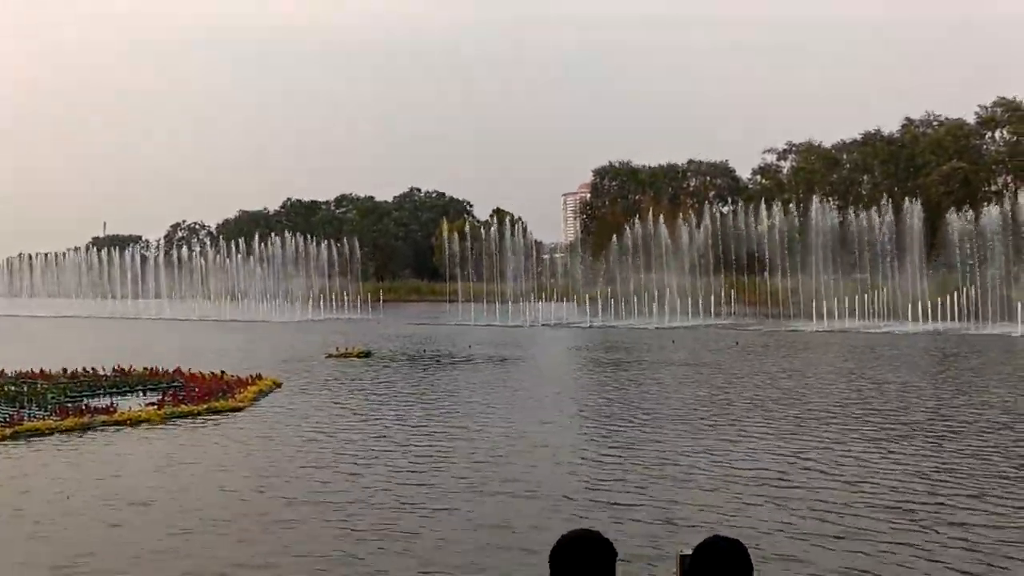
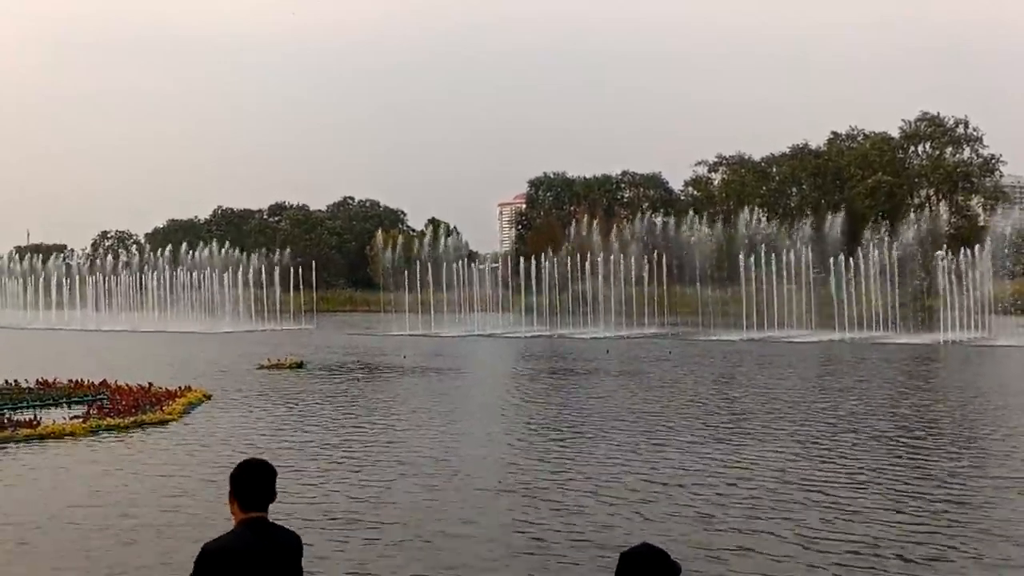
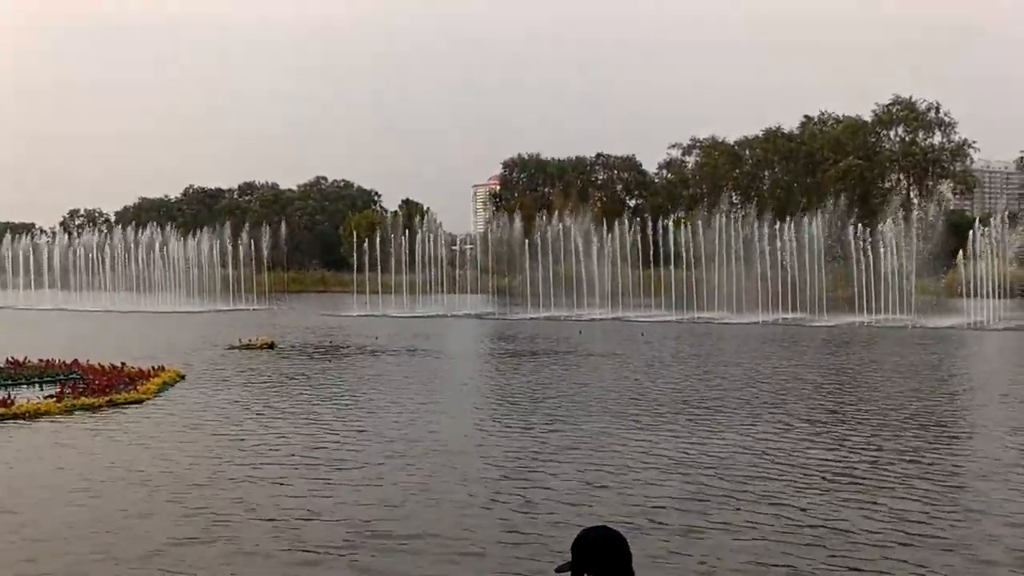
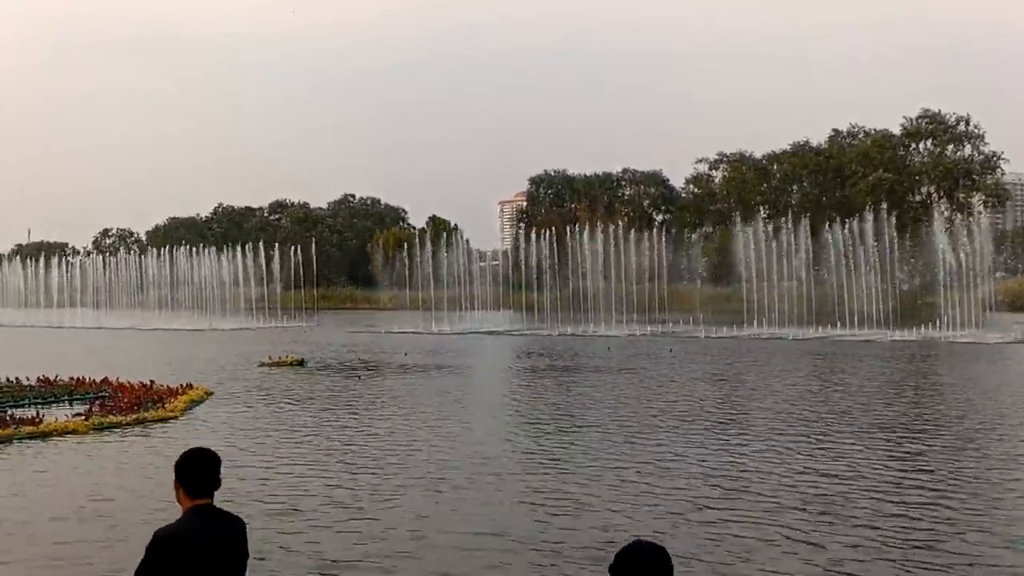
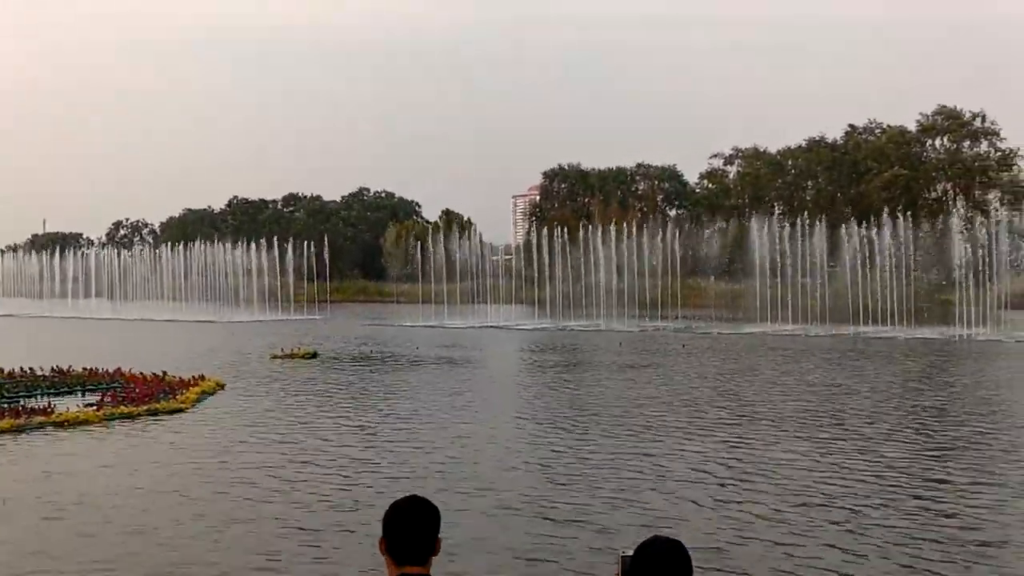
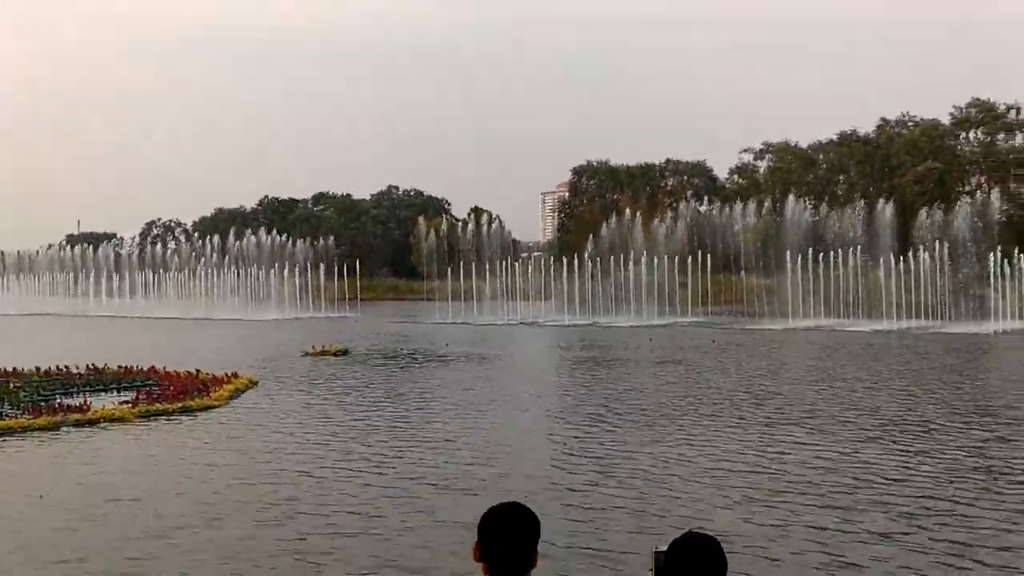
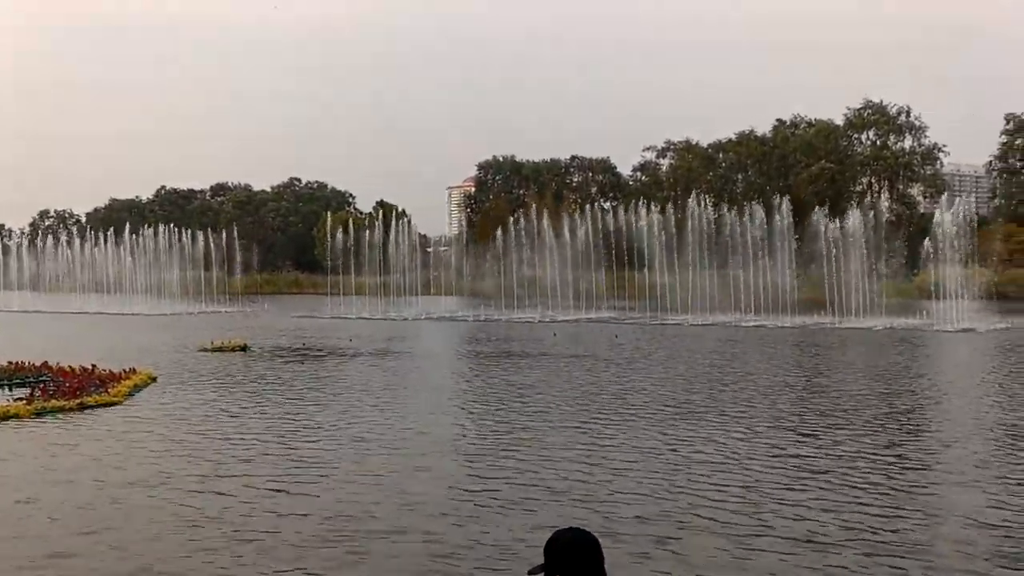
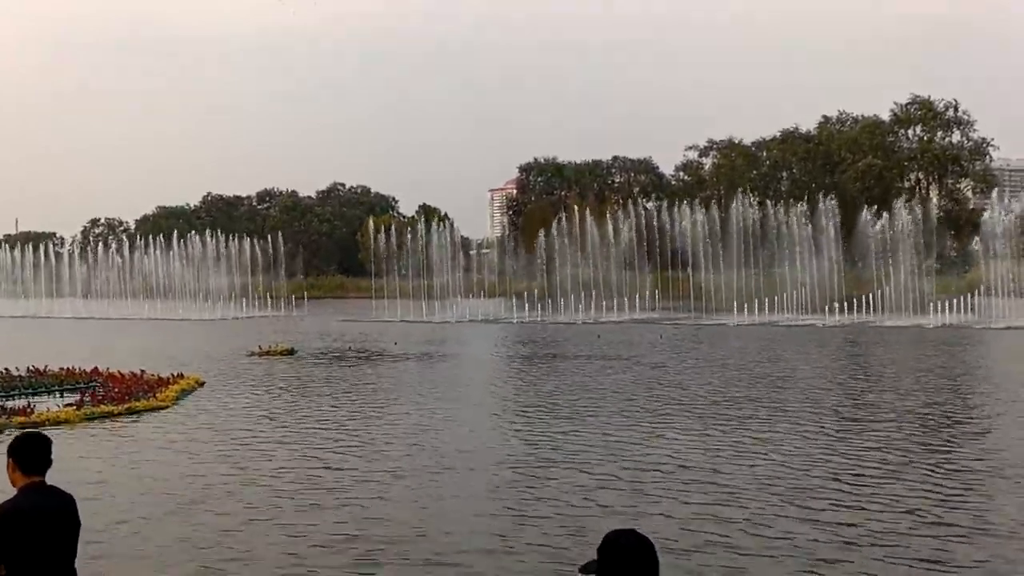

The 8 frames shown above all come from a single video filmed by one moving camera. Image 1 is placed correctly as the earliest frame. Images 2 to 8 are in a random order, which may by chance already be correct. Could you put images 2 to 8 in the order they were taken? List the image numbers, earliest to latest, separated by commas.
6, 5, 2, 4, 8, 3, 7
